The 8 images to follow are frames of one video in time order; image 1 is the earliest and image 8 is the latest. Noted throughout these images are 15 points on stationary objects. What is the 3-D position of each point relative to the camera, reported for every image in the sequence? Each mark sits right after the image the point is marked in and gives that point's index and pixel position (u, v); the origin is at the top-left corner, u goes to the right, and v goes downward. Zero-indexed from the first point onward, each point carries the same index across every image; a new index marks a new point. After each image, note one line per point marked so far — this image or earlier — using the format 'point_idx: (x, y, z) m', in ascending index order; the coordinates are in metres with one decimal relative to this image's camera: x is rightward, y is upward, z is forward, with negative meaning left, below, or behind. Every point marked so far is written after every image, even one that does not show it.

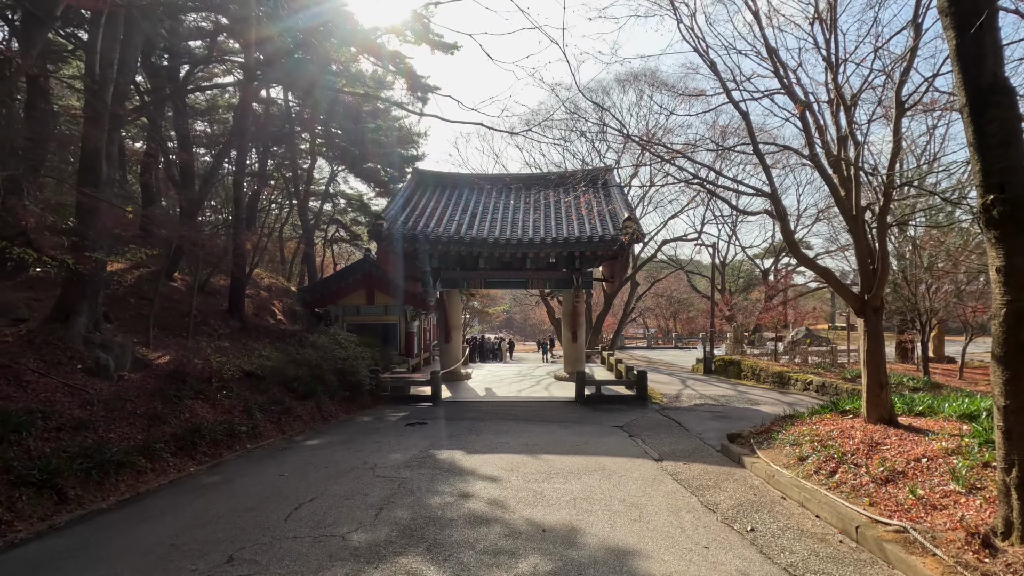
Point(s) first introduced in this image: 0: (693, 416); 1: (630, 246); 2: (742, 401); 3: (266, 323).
0: (+3.2, -2.3, +9.6) m
1: (+2.5, +0.9, +11.4) m
2: (+5.1, -2.5, +11.9) m
3: (-5.5, -0.8, +12.0) m
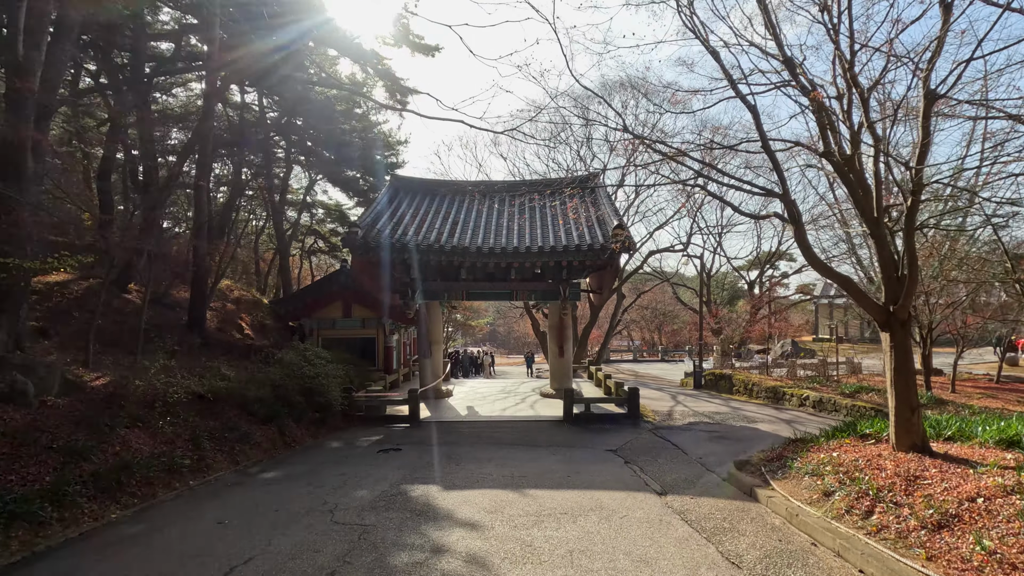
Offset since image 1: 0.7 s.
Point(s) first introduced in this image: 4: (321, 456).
0: (+2.9, -2.5, +8.9) m
1: (+2.2, +0.6, +10.8) m
2: (+4.8, -2.7, +11.3) m
3: (-5.8, -1.0, +11.2) m
4: (-2.5, -2.2, +7.0) m
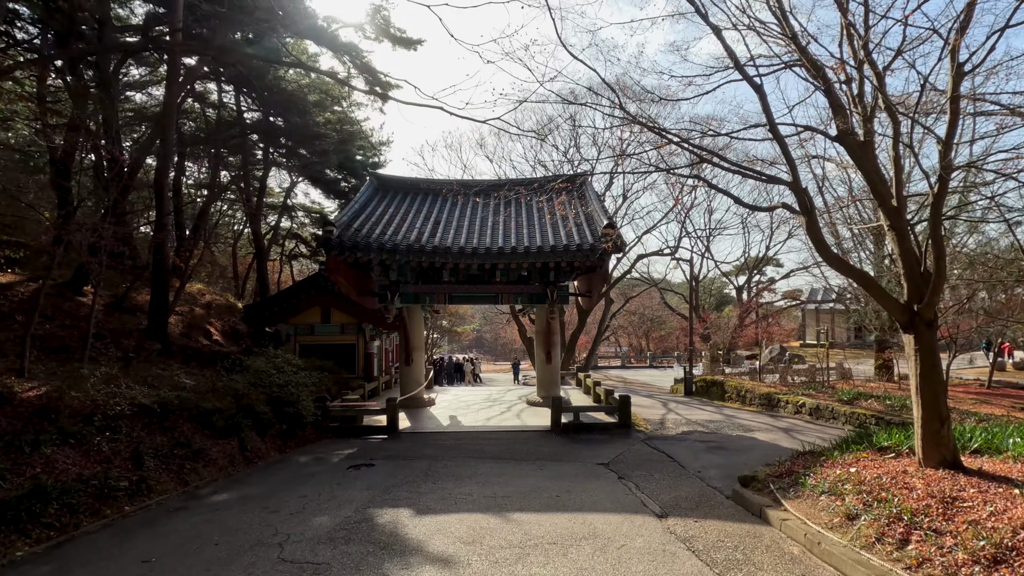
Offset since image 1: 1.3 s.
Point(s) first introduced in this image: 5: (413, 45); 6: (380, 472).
0: (+2.7, -2.5, +8.4) m
1: (+1.9, +0.6, +10.3) m
2: (+4.5, -2.8, +10.8) m
3: (-6.1, -1.1, +10.4) m
4: (-2.7, -2.2, +6.3) m
5: (-2.4, +5.9, +13.2) m
6: (-1.6, -2.2, +6.4) m
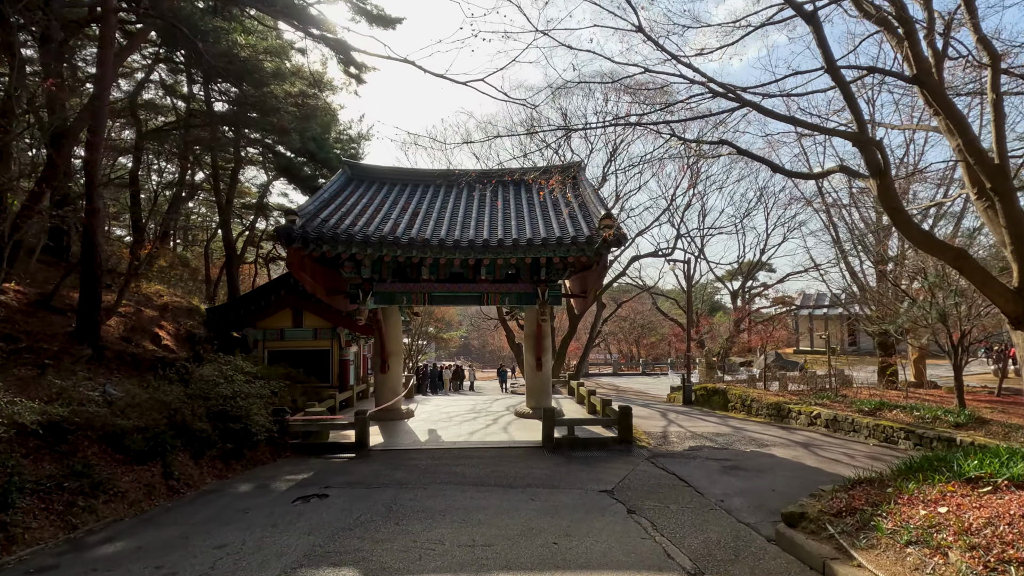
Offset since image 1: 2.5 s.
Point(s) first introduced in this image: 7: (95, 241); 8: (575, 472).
0: (+2.5, -2.4, +7.3) m
1: (+1.6, +0.6, +9.2) m
2: (+4.2, -2.8, +9.7) m
3: (-6.4, -1.0, +9.2) m
4: (-2.8, -2.1, +5.1) m
5: (-2.7, +5.9, +12.1) m
6: (-1.7, -2.1, +5.2) m
7: (-6.3, +0.7, +8.2) m
8: (+0.8, -2.3, +6.7) m
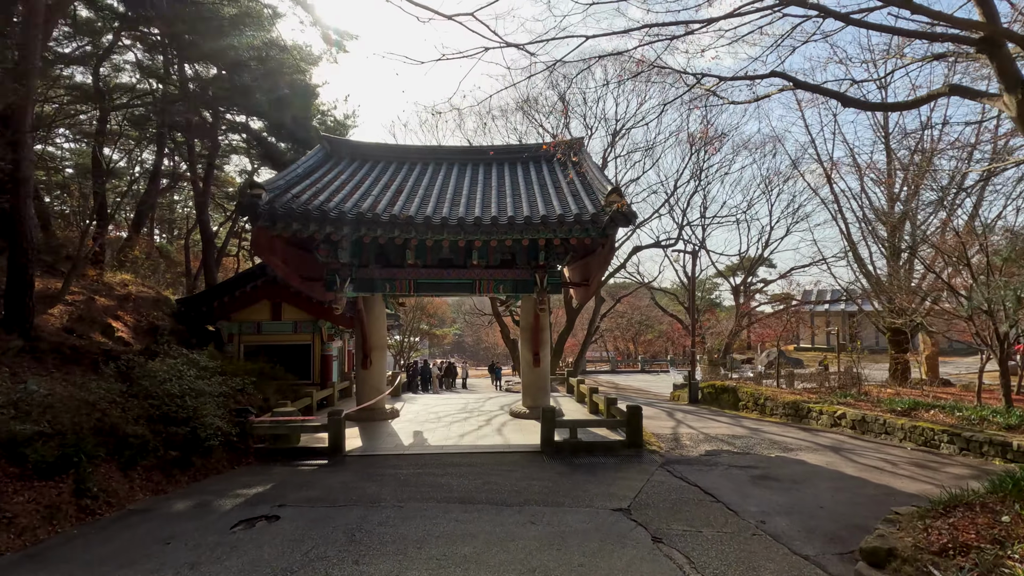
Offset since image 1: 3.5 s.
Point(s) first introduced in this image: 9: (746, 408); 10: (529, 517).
0: (+2.4, -2.2, +6.3) m
1: (+1.6, +0.9, +8.2) m
2: (+4.1, -2.5, +8.7) m
3: (-6.4, -0.8, +8.1) m
4: (-2.9, -1.9, +4.0) m
5: (-2.8, +6.2, +11.0) m
6: (-1.8, -1.9, +4.1) m
7: (-6.4, +1.0, +7.1) m
8: (+0.7, -2.1, +5.7) m
9: (+5.6, -2.9, +12.8) m
10: (+0.2, -1.9, +4.5) m
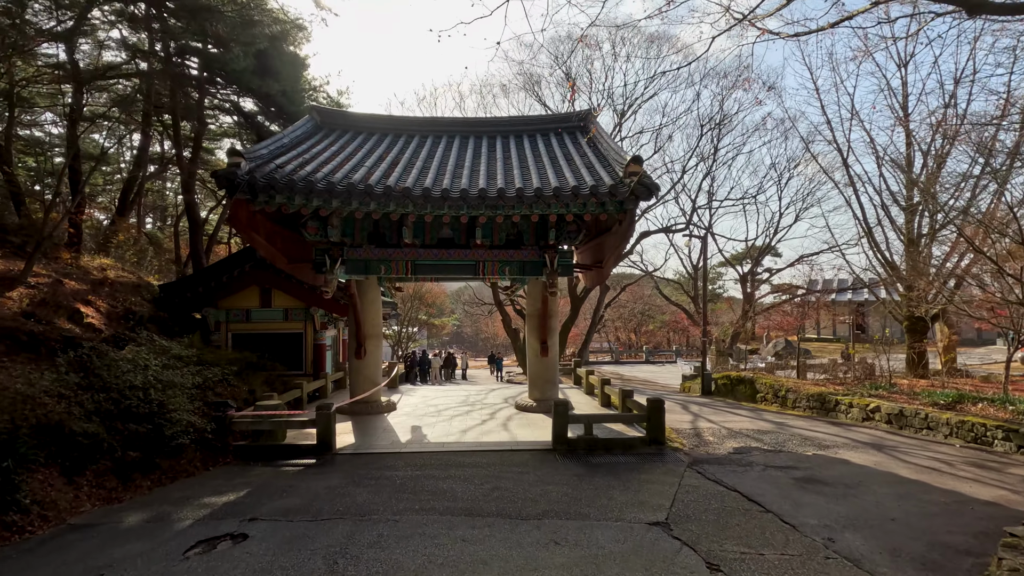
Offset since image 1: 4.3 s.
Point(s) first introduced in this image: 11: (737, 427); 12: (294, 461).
0: (+2.6, -2.0, +5.5) m
1: (+1.7, +1.1, +7.3) m
2: (+4.2, -2.3, +8.0) m
3: (-6.3, -0.5, +7.2) m
4: (-2.7, -1.7, +3.3) m
5: (-2.7, +6.5, +10.1) m
6: (-1.6, -1.7, +3.3) m
7: (-6.3, +1.2, +6.2) m
8: (+0.9, -1.8, +4.9) m
9: (+5.7, -2.5, +12.1) m
10: (+0.3, -1.7, +3.8) m
11: (+3.9, -2.4, +9.3) m
12: (-2.6, -2.0, +6.3) m
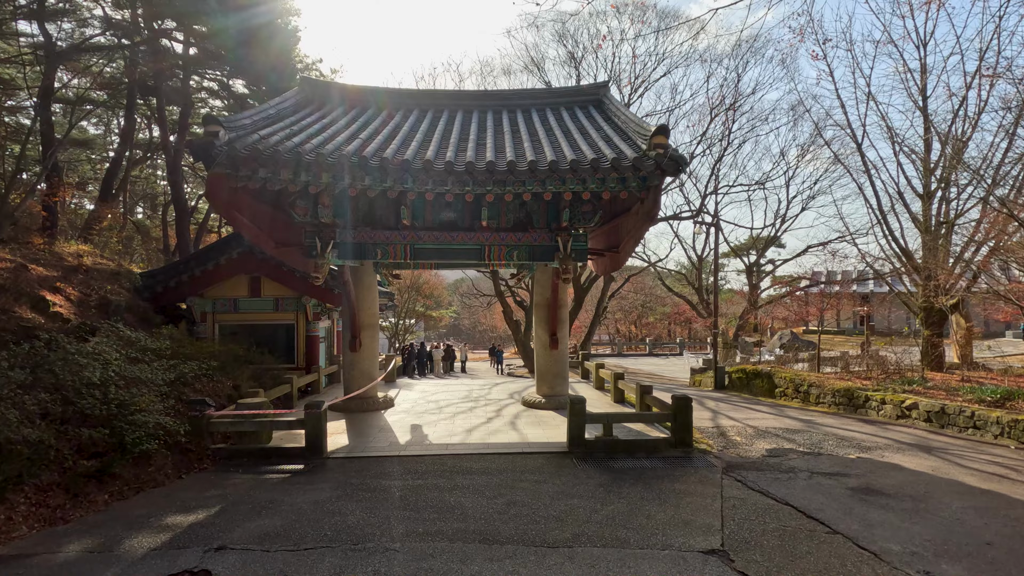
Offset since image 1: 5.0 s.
0: (+2.7, -1.8, +4.8) m
1: (+1.8, +1.3, +6.6) m
2: (+4.4, -2.1, +7.3) m
3: (-6.2, -0.3, +6.5) m
4: (-2.6, -1.5, +2.5) m
5: (-2.6, +6.7, +9.2) m
6: (-1.5, -1.5, +2.6) m
7: (-6.1, +1.4, +5.4) m
8: (+1.0, -1.7, +4.2) m
9: (+5.8, -2.3, +11.4) m
10: (+0.4, -1.6, +3.0) m
11: (+4.0, -2.2, +8.6) m
12: (-2.4, -1.9, +5.6) m
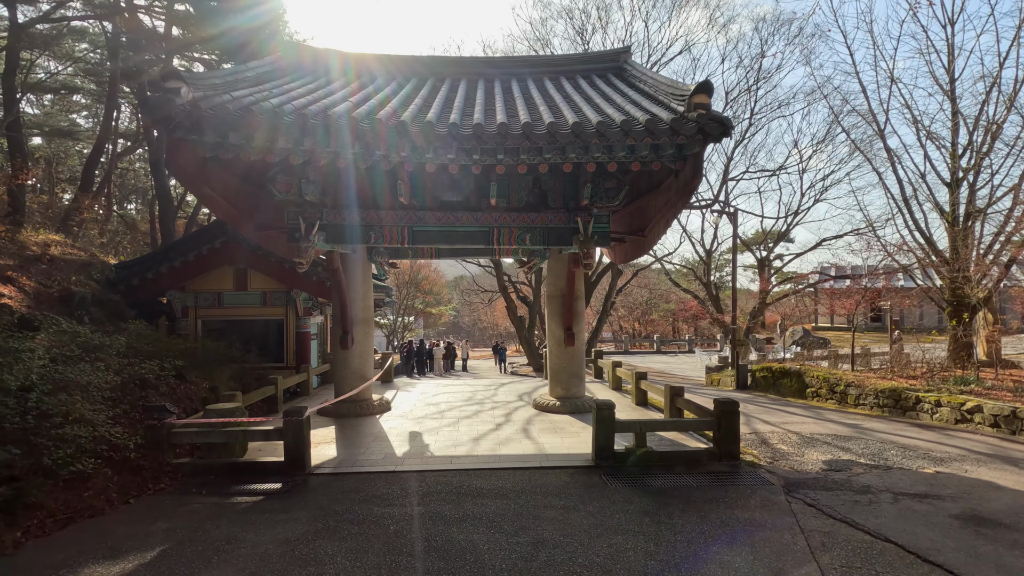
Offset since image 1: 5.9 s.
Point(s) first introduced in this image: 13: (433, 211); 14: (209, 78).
0: (+2.9, -1.7, +3.9) m
1: (+2.0, +1.5, +5.6) m
2: (+4.5, -1.9, +6.3) m
3: (-6.0, -0.2, +5.5) m
4: (-2.4, -1.4, +1.6) m
5: (-2.4, +6.9, +8.3) m
6: (-1.3, -1.4, +1.6) m
7: (-6.0, +1.5, +4.4) m
8: (+1.2, -1.6, +3.2) m
9: (+5.9, -2.1, +10.5) m
10: (+0.6, -1.4, +2.1) m
11: (+4.2, -2.0, +7.7) m
12: (-2.3, -1.7, +4.6) m
13: (-1.0, +1.0, +6.7) m
14: (-3.4, +2.4, +6.1) m
